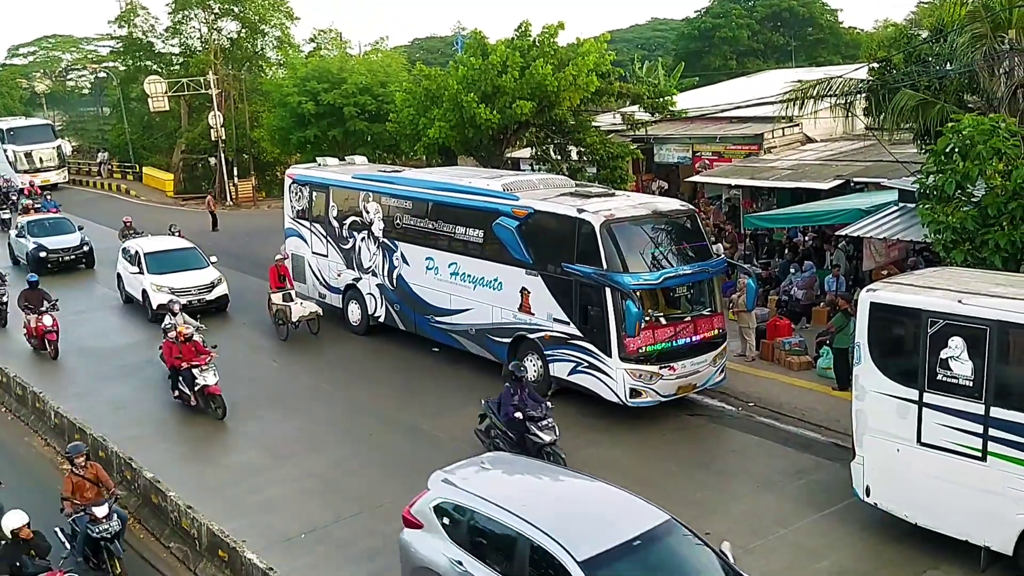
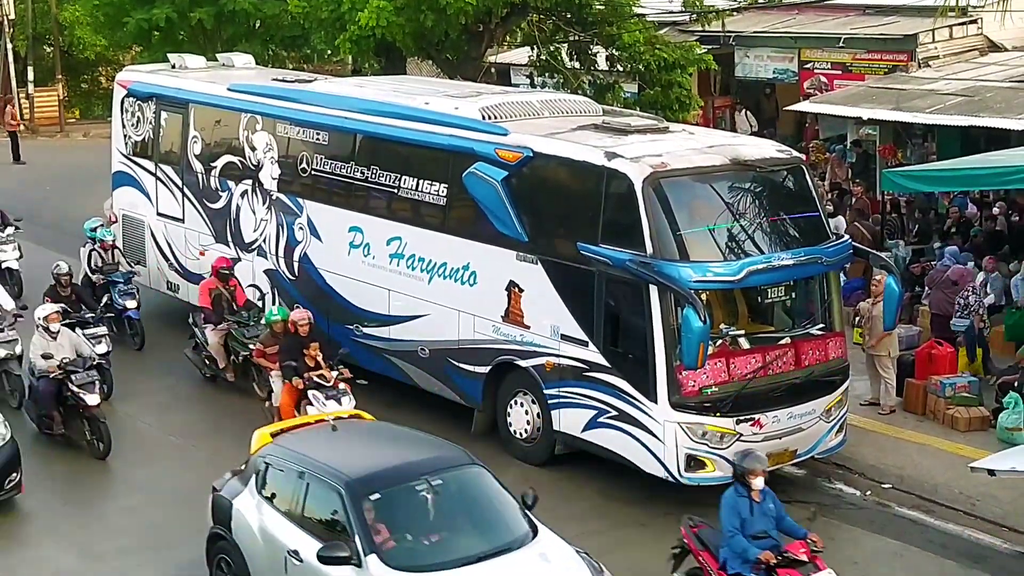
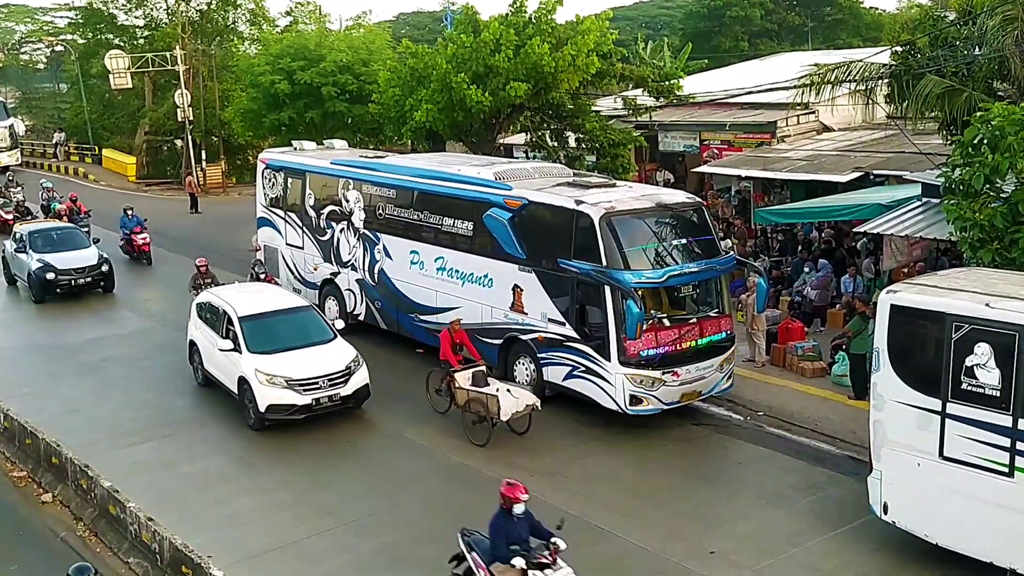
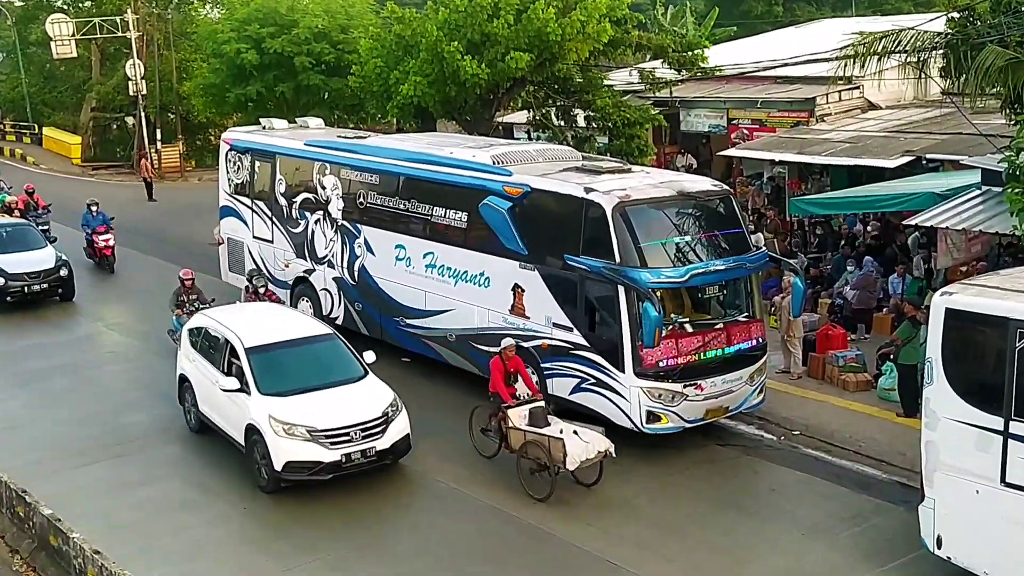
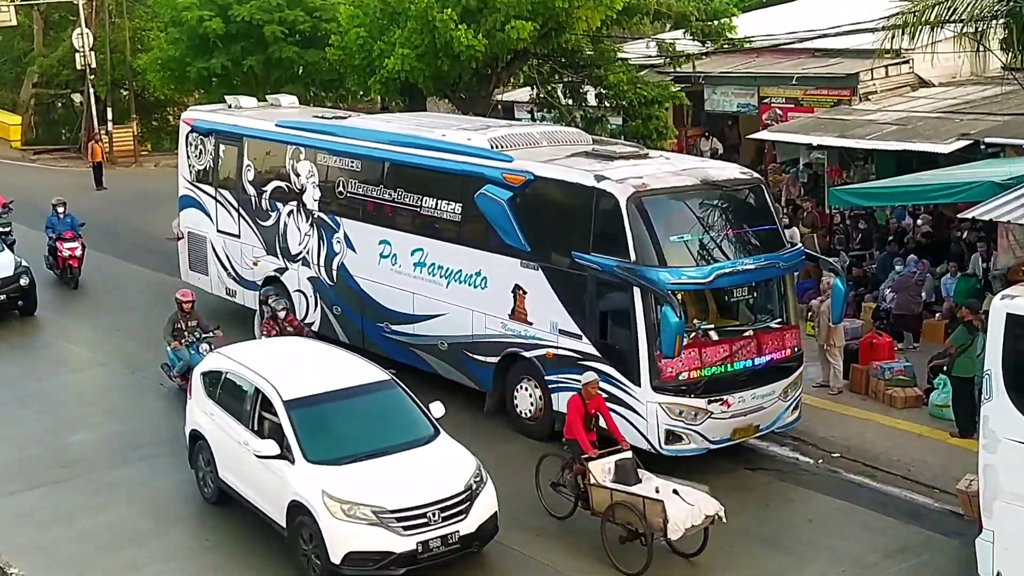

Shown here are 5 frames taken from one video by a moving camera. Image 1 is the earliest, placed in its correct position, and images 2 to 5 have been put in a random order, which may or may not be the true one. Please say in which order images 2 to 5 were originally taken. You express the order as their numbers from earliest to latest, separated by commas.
3, 4, 5, 2
